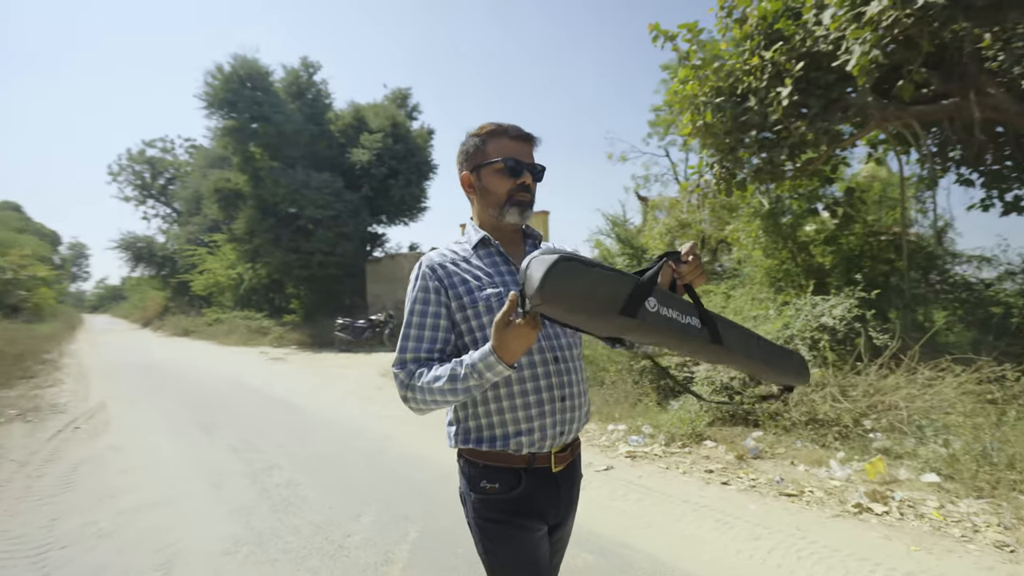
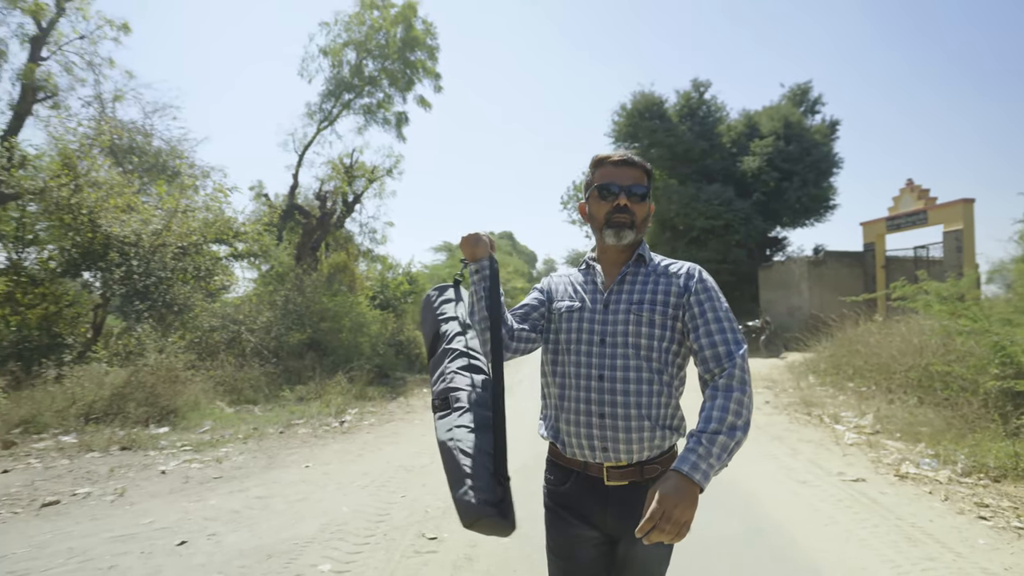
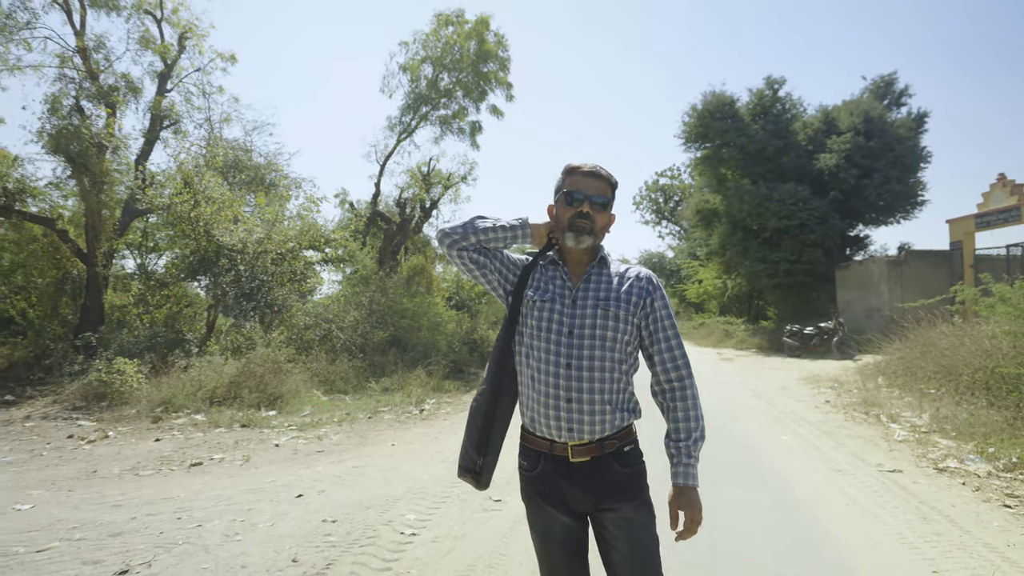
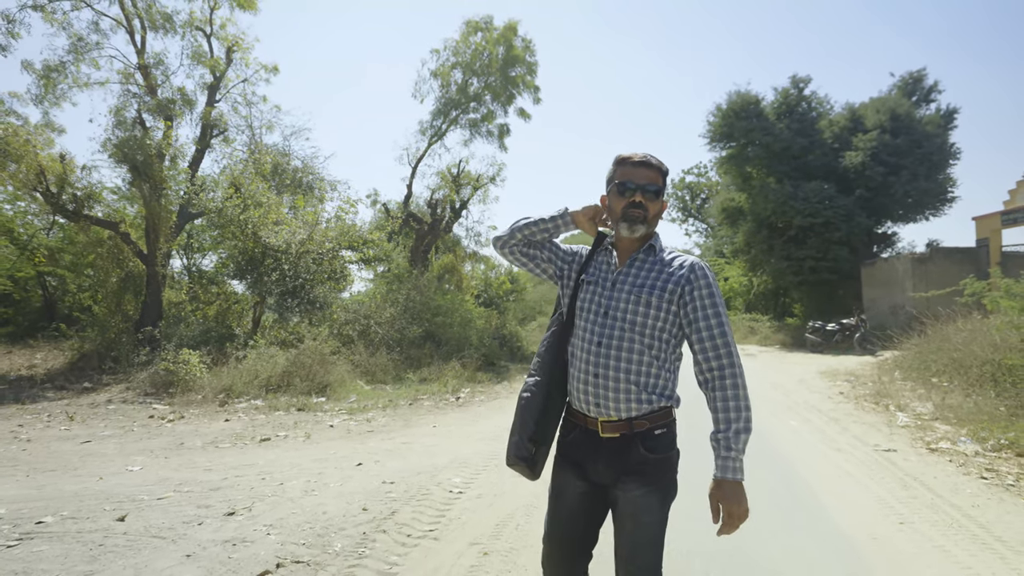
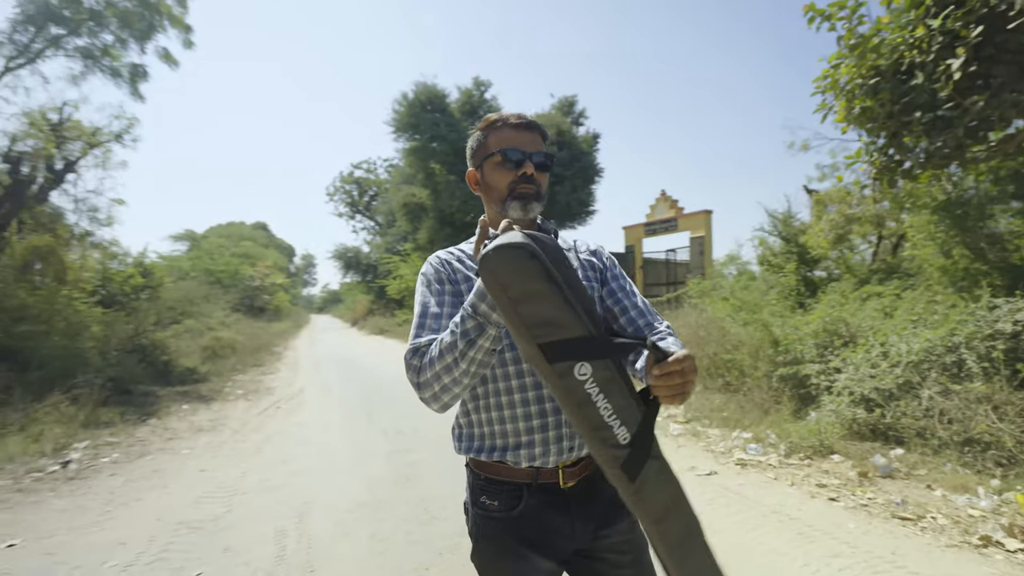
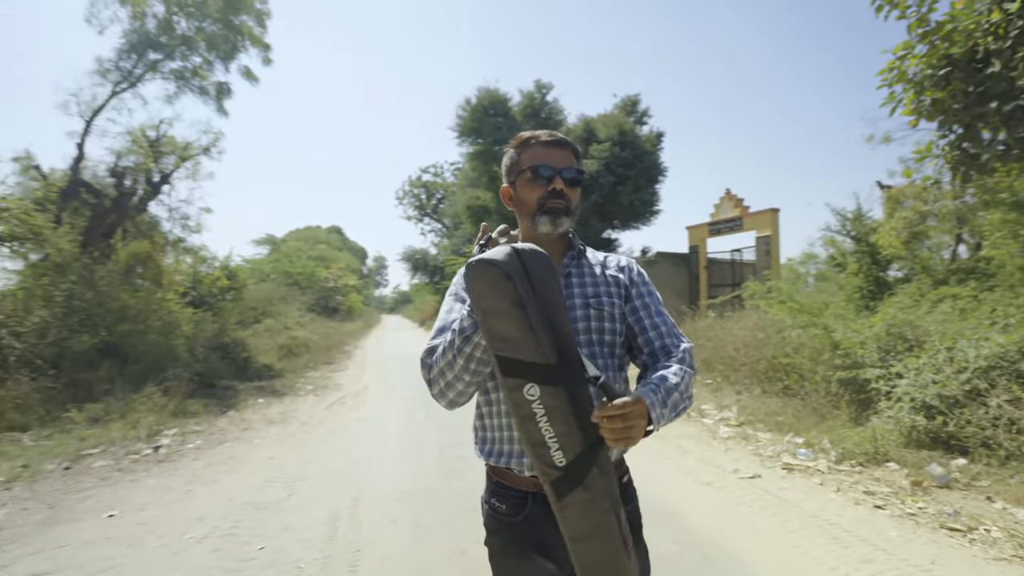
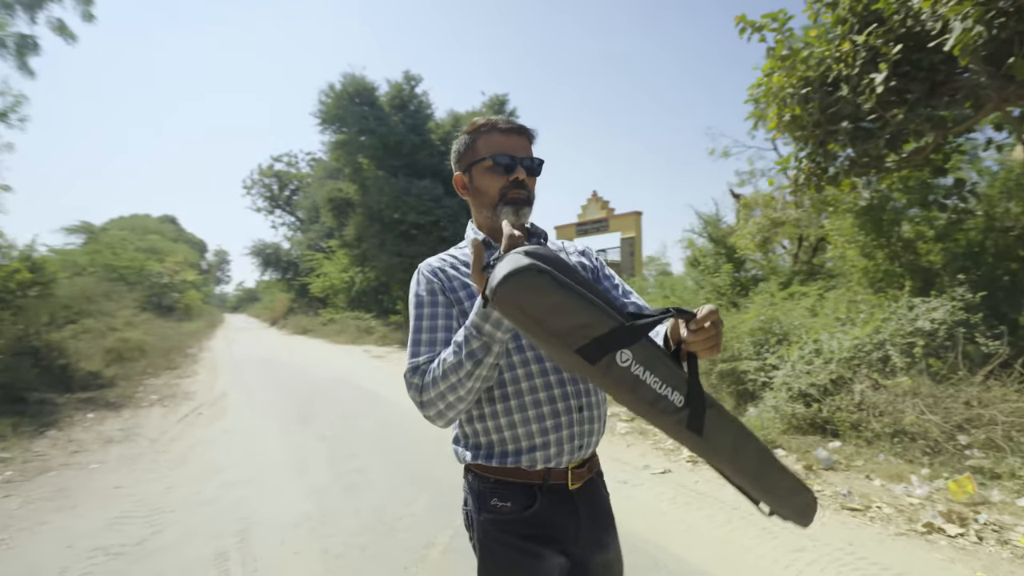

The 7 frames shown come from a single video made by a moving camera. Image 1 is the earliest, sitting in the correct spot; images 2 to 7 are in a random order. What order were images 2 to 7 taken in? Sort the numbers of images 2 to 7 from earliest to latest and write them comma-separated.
7, 5, 6, 2, 3, 4
